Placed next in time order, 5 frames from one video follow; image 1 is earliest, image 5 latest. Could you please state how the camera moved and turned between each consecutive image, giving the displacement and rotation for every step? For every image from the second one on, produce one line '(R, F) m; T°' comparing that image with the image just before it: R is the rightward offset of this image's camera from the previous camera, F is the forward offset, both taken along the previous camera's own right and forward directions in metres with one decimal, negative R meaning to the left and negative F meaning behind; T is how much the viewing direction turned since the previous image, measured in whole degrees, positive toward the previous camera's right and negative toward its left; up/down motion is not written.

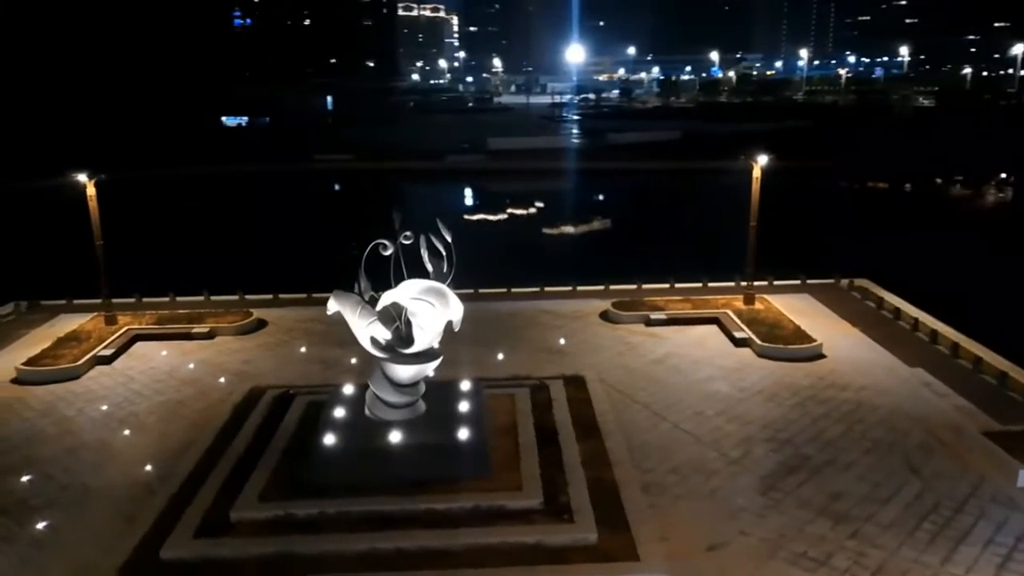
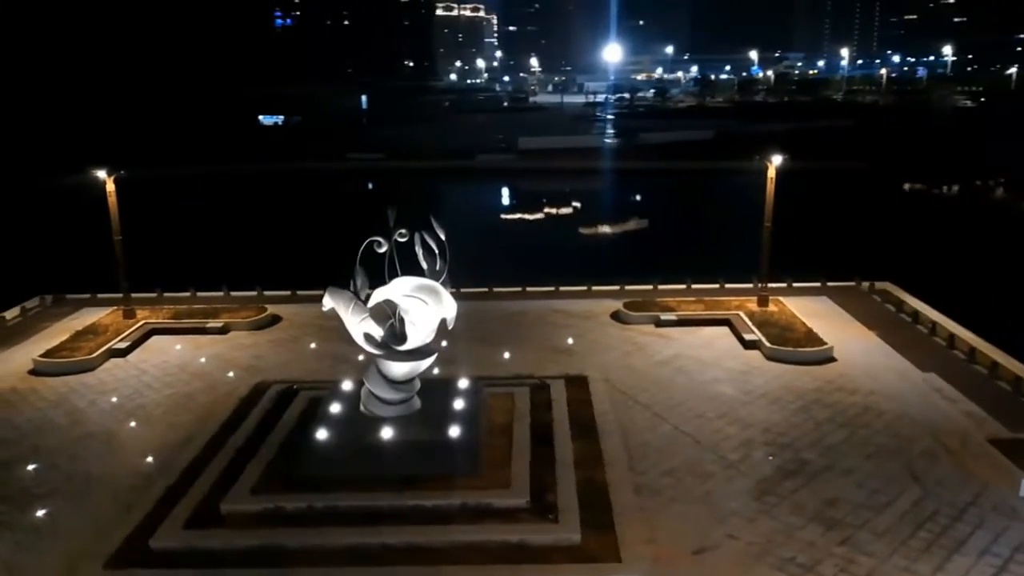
(+0.4, 0.0) m; -3°
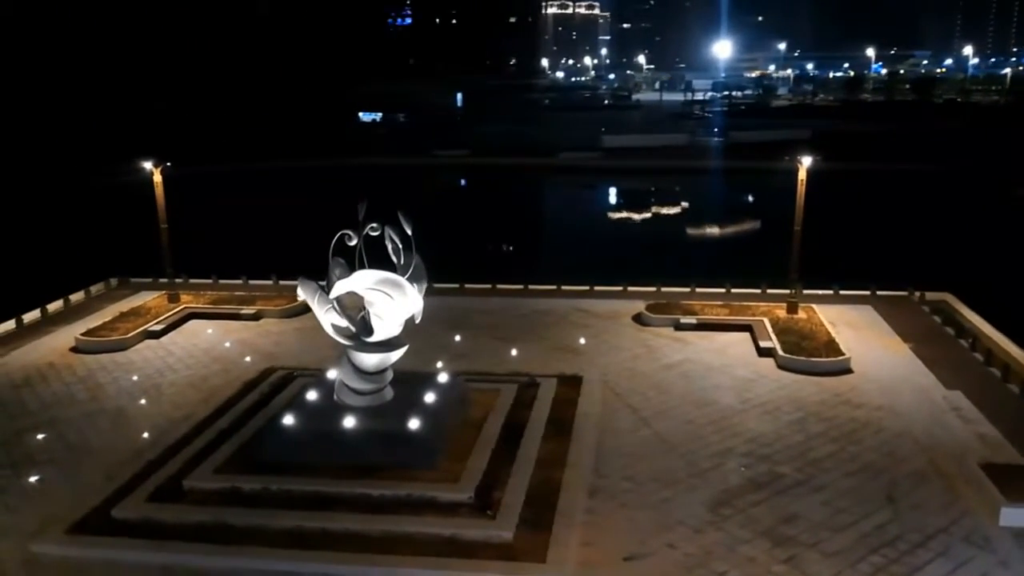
(+1.4, +0.1) m; -8°
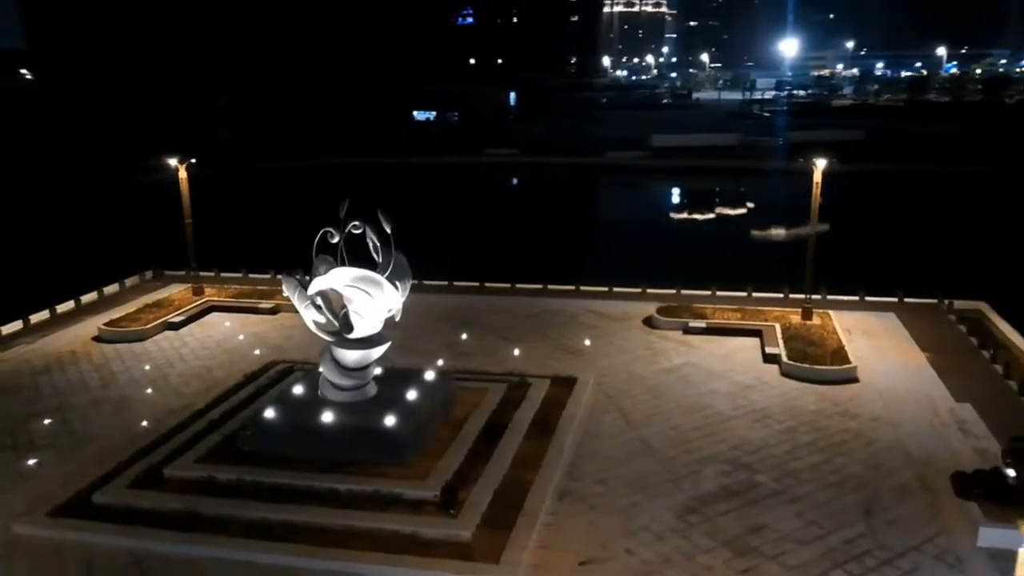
(+0.8, 0.0) m; -4°
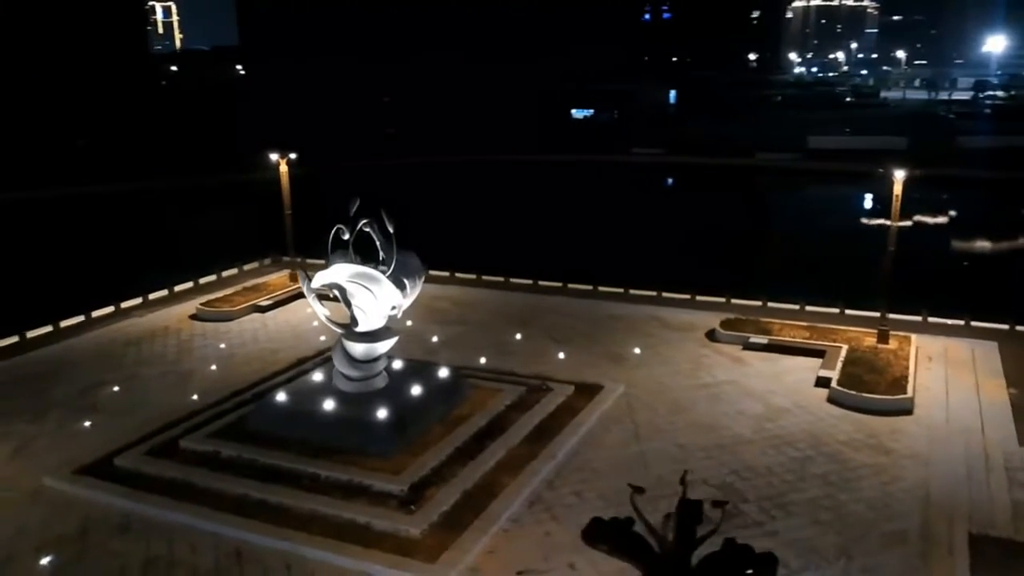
(+1.7, +0.2) m; -12°
